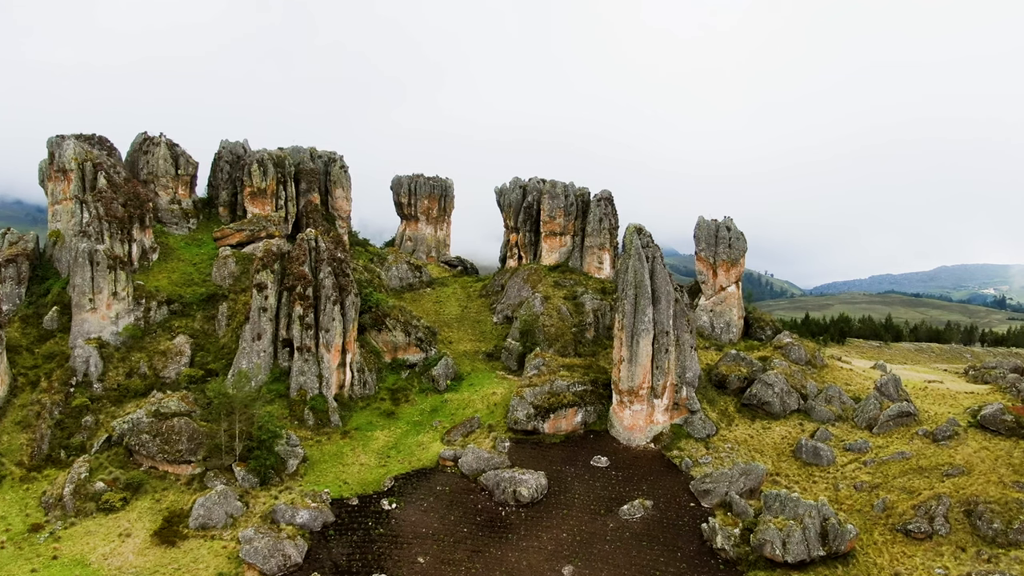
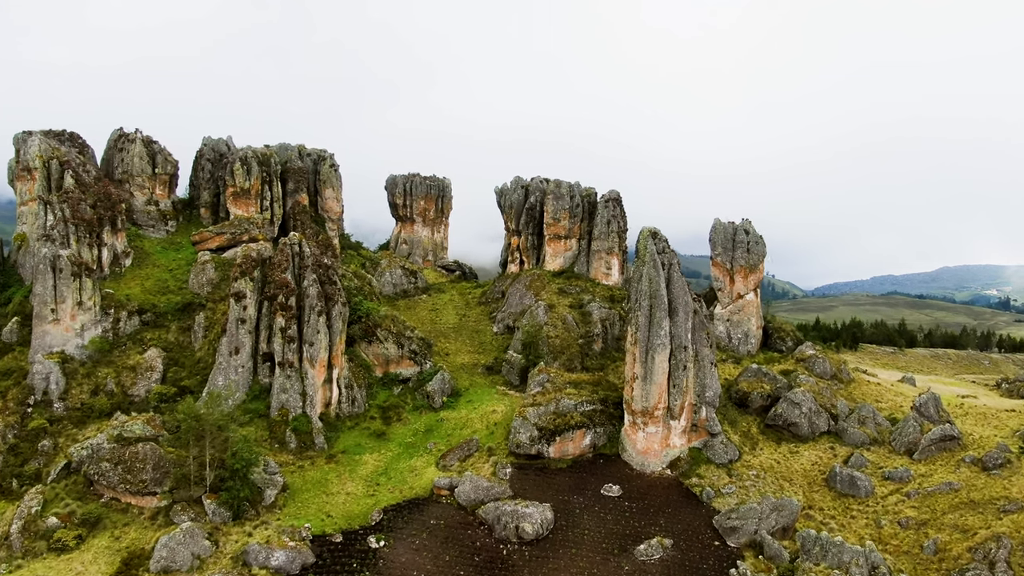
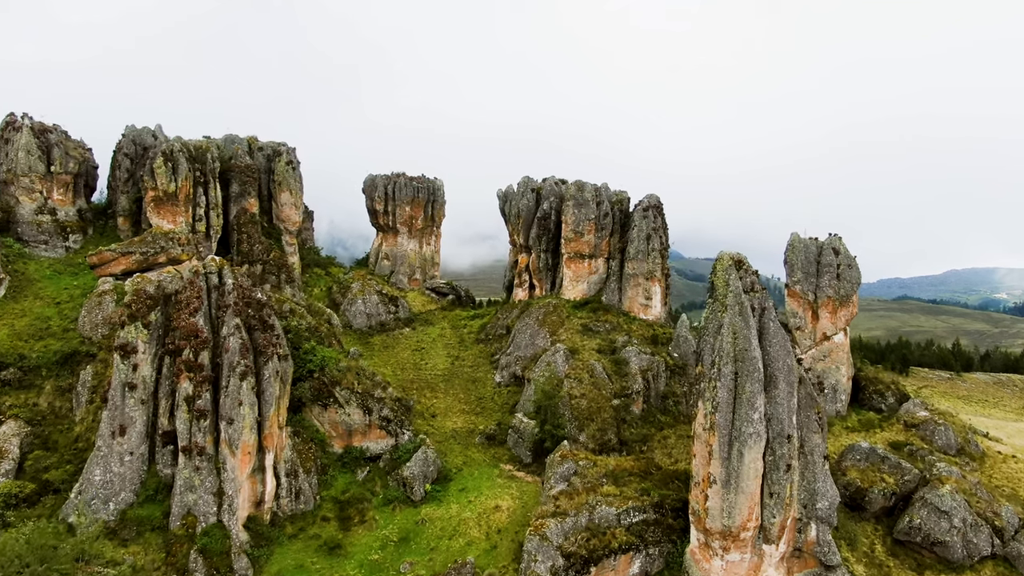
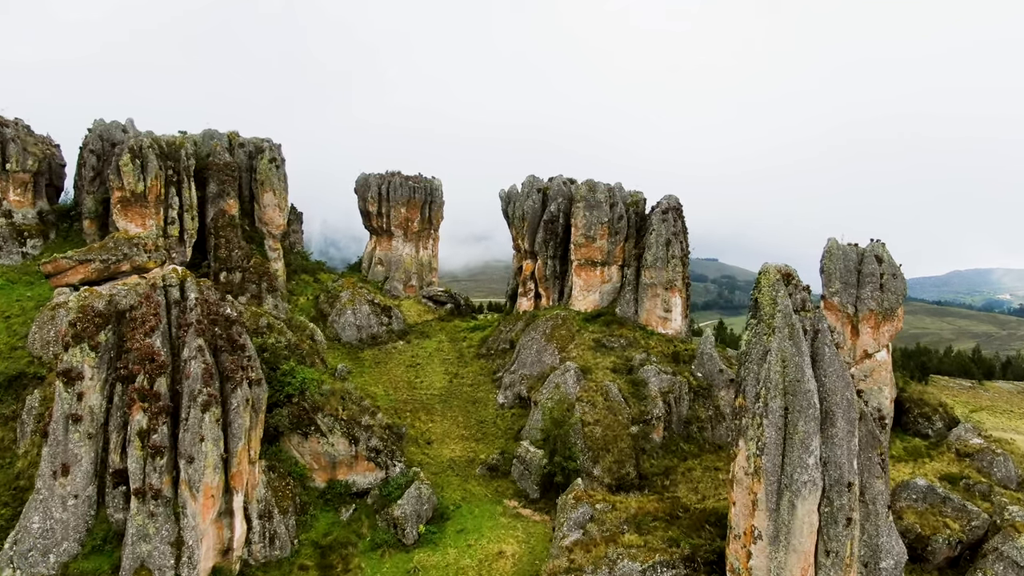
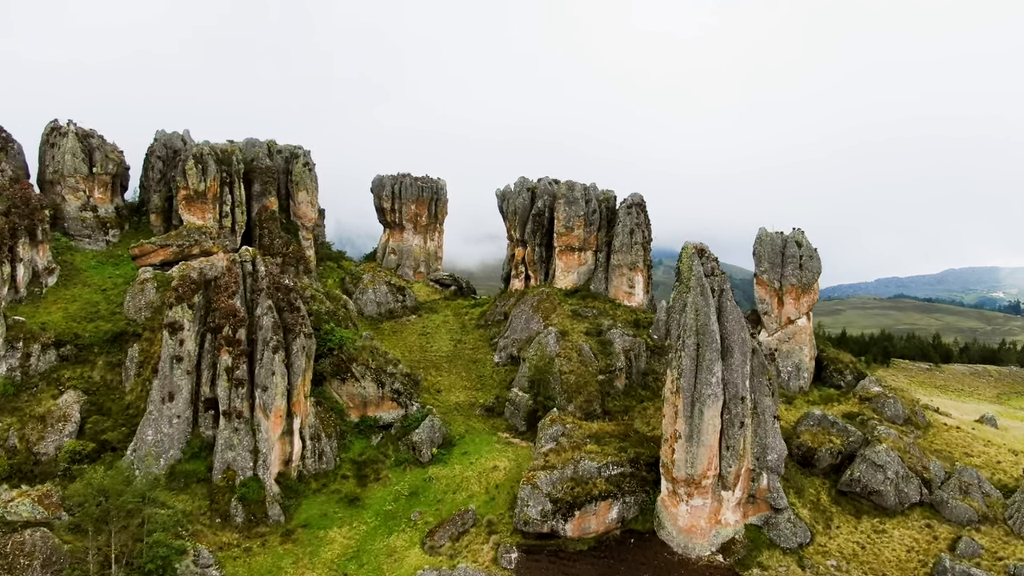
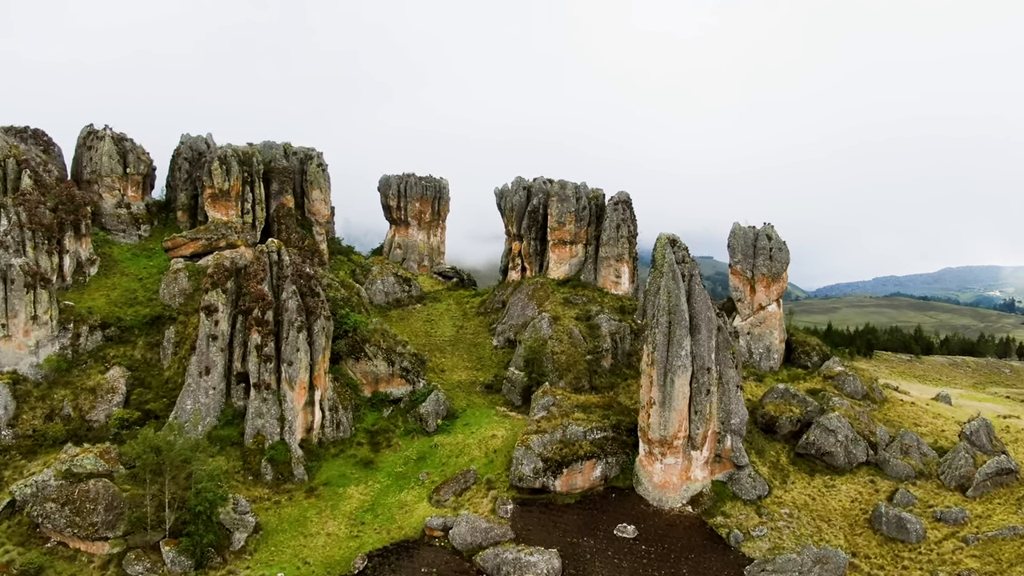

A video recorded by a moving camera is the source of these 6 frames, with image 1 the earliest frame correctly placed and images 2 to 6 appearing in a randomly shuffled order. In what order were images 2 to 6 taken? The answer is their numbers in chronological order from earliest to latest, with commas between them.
2, 6, 5, 3, 4
